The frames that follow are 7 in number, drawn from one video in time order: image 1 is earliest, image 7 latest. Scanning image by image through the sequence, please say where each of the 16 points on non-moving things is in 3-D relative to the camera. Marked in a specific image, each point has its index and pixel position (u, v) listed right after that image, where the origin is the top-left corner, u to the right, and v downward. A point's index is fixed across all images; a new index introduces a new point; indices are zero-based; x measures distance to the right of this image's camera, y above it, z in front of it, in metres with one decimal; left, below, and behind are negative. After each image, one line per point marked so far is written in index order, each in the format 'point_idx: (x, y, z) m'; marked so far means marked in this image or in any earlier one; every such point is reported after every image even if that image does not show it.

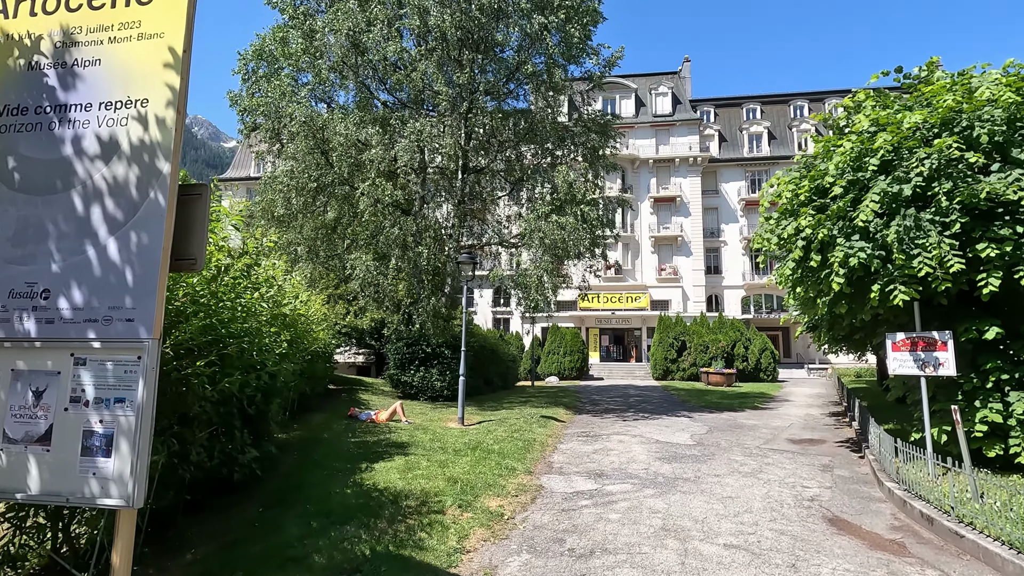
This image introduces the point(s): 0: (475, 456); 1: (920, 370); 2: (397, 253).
0: (-0.6, -2.9, +9.4) m
1: (+6.2, -1.3, +8.3) m
2: (-3.6, +1.1, +16.8) m
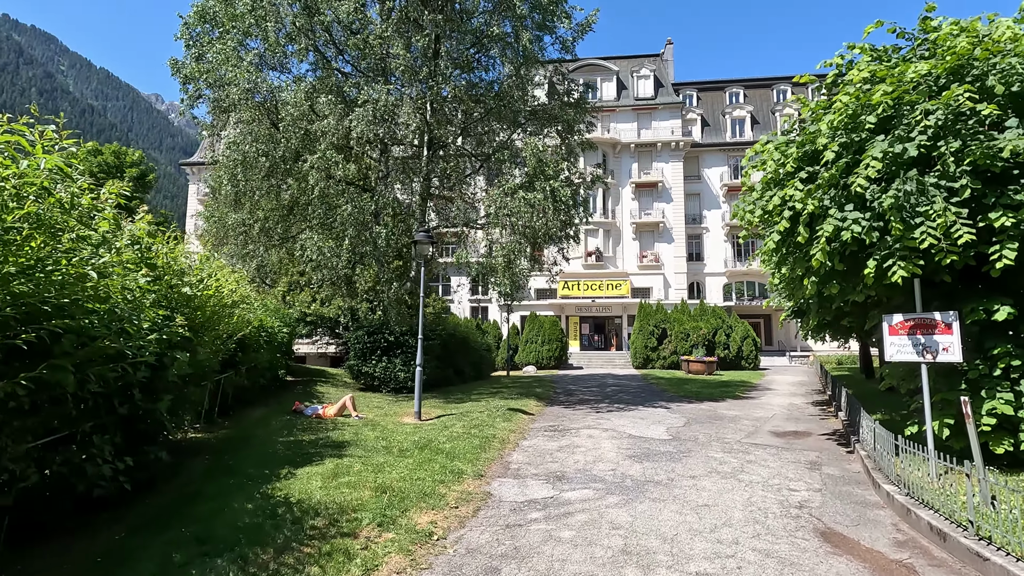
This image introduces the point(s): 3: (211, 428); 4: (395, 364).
0: (-1.4, -2.6, +8.2) m
1: (+5.5, -0.9, +7.3) m
2: (-4.6, +1.6, +15.5) m
3: (-5.5, -2.5, +9.8) m
4: (-3.8, -2.4, +17.4) m
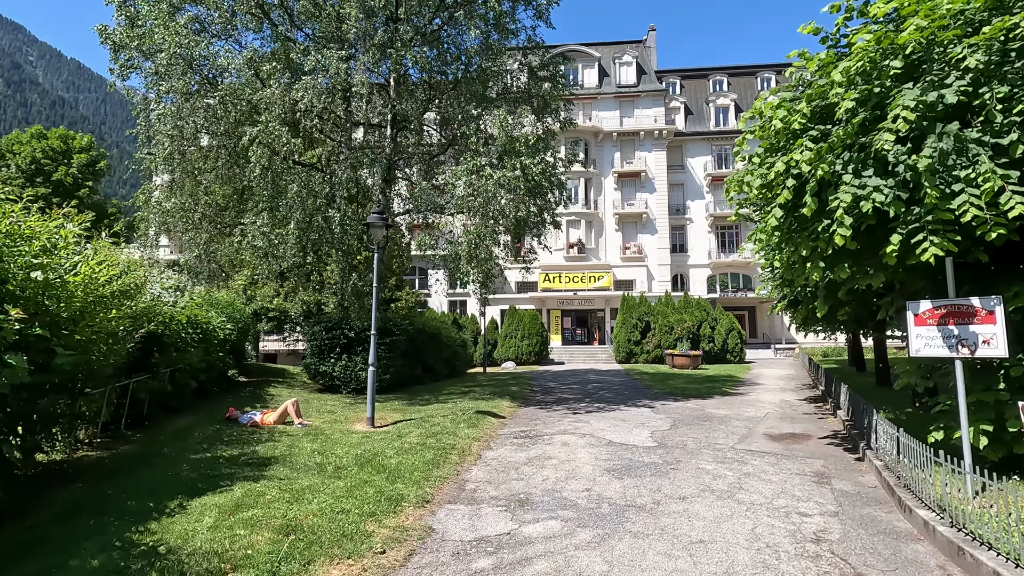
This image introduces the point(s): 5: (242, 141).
0: (-2.0, -2.4, +6.8) m
1: (+4.9, -0.7, +6.0) m
2: (-5.4, +1.8, +13.9) m
3: (-6.1, -2.4, +8.3) m
4: (-4.6, -2.2, +15.9) m
5: (-6.8, +3.7, +13.5) m
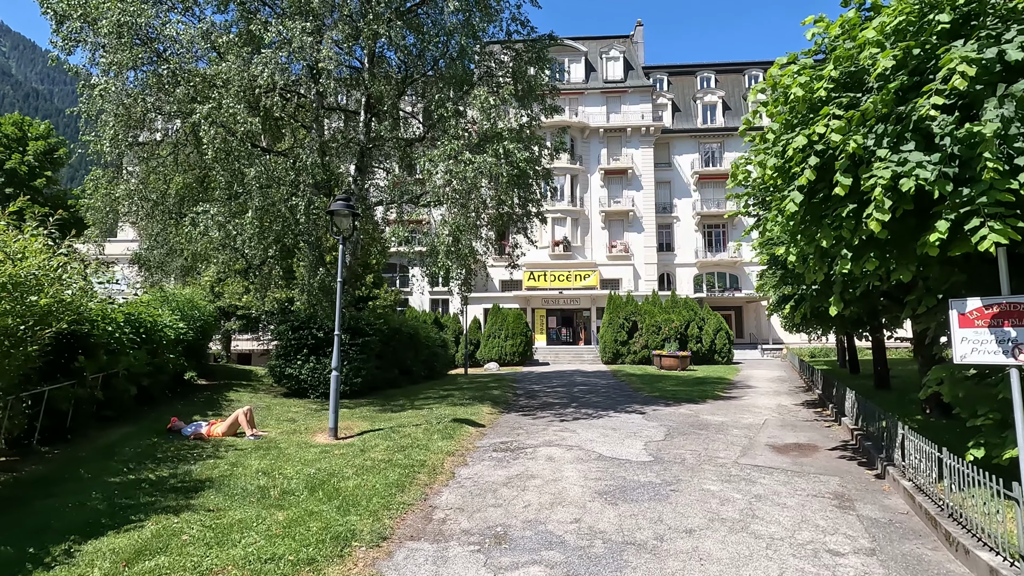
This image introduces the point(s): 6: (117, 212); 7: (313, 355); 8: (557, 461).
0: (-2.2, -2.3, +5.7) m
1: (+4.7, -0.7, +5.1) m
2: (-5.8, +1.9, +12.7) m
3: (-6.4, -2.3, +7.1) m
4: (-5.1, -2.1, +14.7) m
5: (-7.2, +3.8, +12.3) m
6: (-10.6, +2.1, +14.5) m
7: (-5.4, -1.8, +14.8) m
8: (+0.7, -2.7, +8.5) m
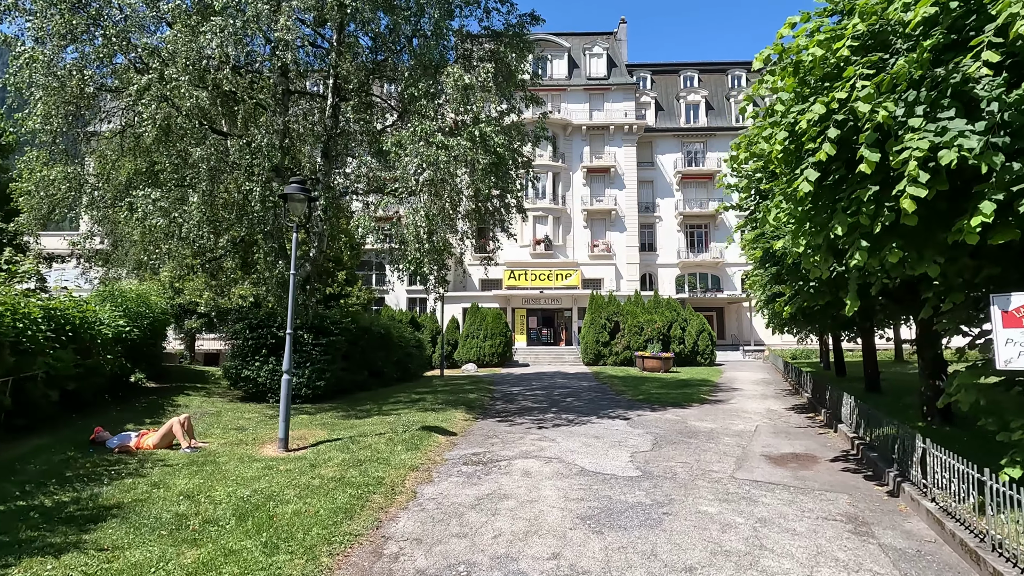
0: (-2.5, -2.2, +4.7) m
1: (+4.4, -0.6, +4.3) m
2: (-6.3, +2.0, +11.6) m
3: (-6.7, -2.1, +5.9) m
4: (-5.7, -1.9, +13.5) m
5: (-7.7, +4.0, +11.1) m
6: (-11.1, +2.2, +13.2) m
7: (-6.0, -1.7, +13.7) m
8: (+0.3, -2.6, +7.5) m
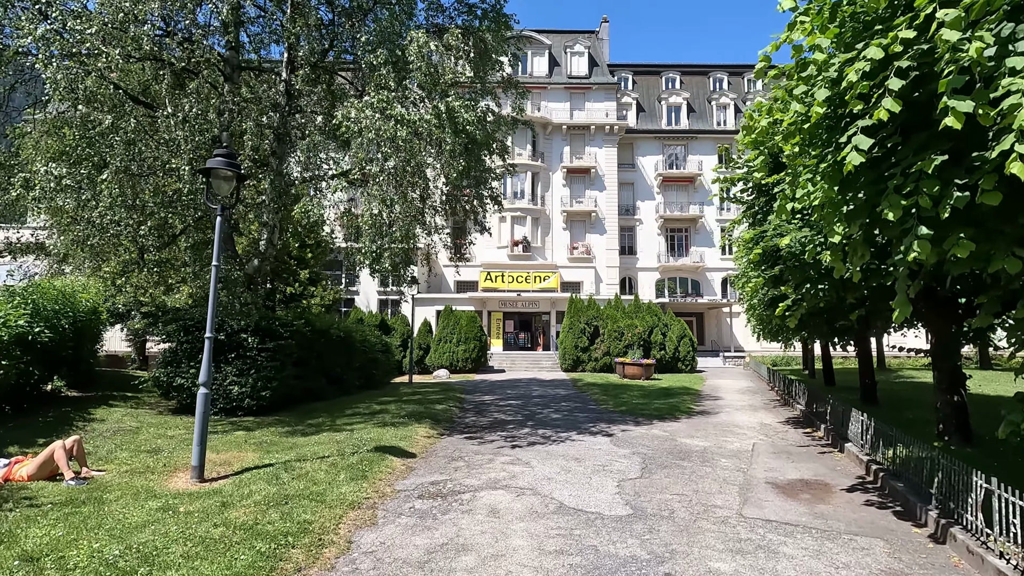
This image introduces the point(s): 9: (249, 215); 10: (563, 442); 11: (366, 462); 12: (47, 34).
0: (-2.8, -2.1, +3.2) m
1: (+4.2, -0.6, +3.1) m
2: (-6.9, +2.1, +9.9) m
3: (-7.1, -2.0, +4.2) m
4: (-6.3, -1.9, +11.9) m
5: (-8.2, +4.1, +9.4) m
6: (-11.7, +2.4, +11.4) m
7: (-6.7, -1.6, +12.0) m
8: (-0.1, -2.6, +6.2) m
9: (-6.4, +1.8, +13.1) m
10: (+1.0, -2.9, +10.4) m
11: (-2.2, -2.6, +8.1) m
12: (-8.2, +4.5, +9.8) m
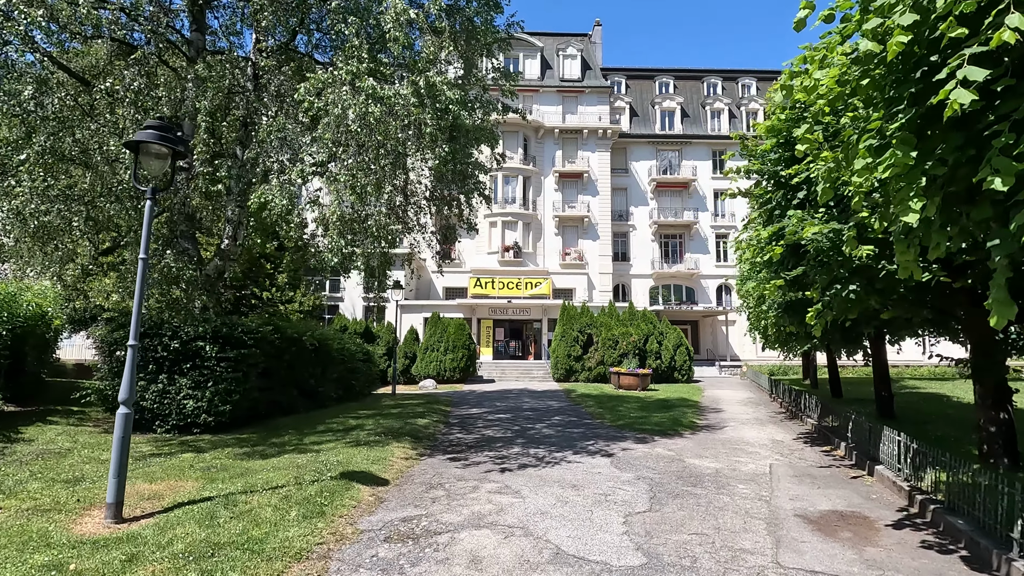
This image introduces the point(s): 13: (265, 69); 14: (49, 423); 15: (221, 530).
0: (-2.9, -2.0, +1.9) m
1: (+4.1, -0.5, +2.0) m
2: (-7.0, +2.1, +8.7) m
3: (-7.2, -1.9, +2.9) m
4: (-6.6, -1.9, +10.6) m
5: (-8.3, +4.1, +8.2) m
6: (-11.9, +2.3, +10.1) m
7: (-6.9, -1.7, +10.7) m
8: (-0.2, -2.6, +4.9) m
9: (-6.6, +1.7, +11.9) m
10: (+0.8, -3.0, +9.2) m
11: (-2.3, -2.6, +6.8) m
12: (-8.4, +4.5, +8.6) m
13: (-5.0, +4.6, +11.1) m
14: (-9.0, -2.6, +10.5) m
15: (-2.9, -2.4, +5.4) m
